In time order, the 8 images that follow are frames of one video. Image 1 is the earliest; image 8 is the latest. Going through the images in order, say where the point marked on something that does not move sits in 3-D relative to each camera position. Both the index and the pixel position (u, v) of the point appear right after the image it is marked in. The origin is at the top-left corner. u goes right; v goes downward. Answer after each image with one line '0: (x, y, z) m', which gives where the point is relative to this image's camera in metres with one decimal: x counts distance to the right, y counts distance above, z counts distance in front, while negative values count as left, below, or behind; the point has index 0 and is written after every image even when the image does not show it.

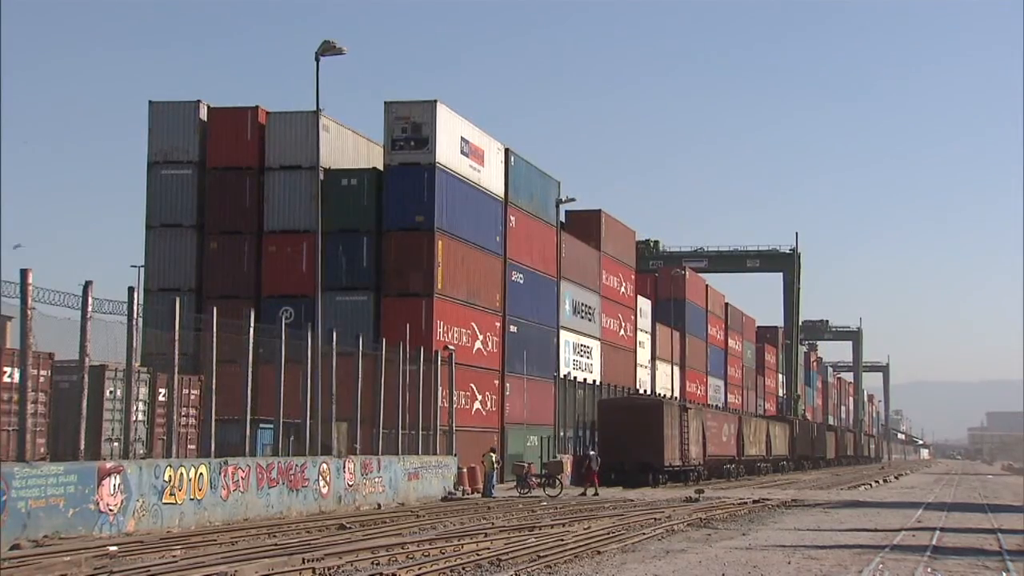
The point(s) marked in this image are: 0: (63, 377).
0: (-7.2, -1.4, +18.0) m
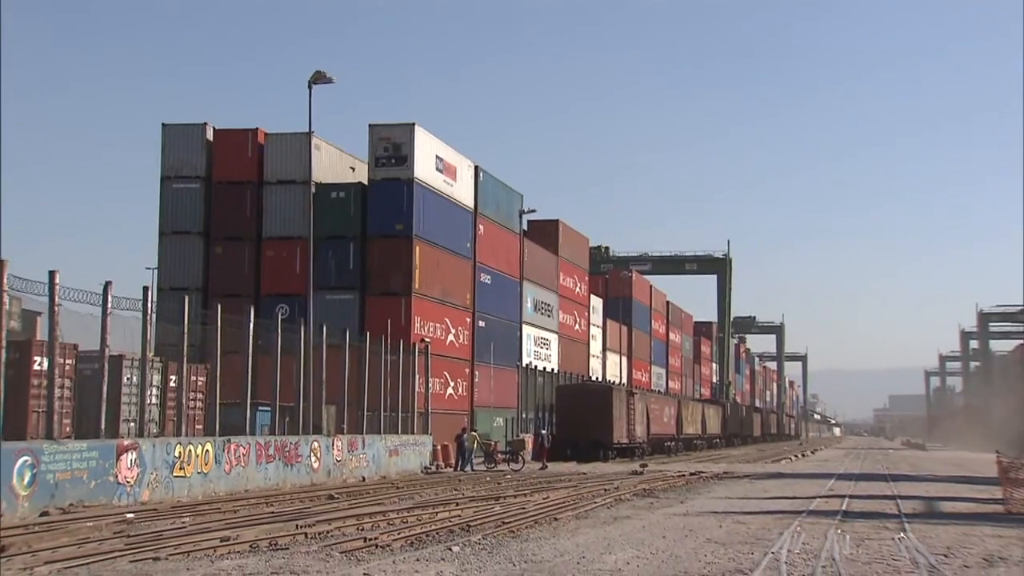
0: (-7.8, -1.4, +20.7) m
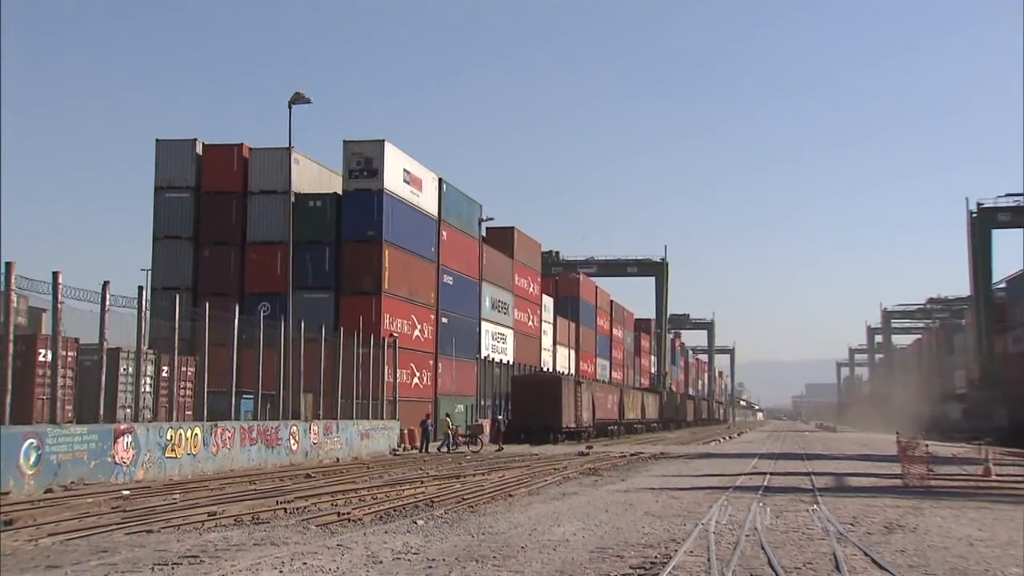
0: (-8.7, -1.4, +22.9) m
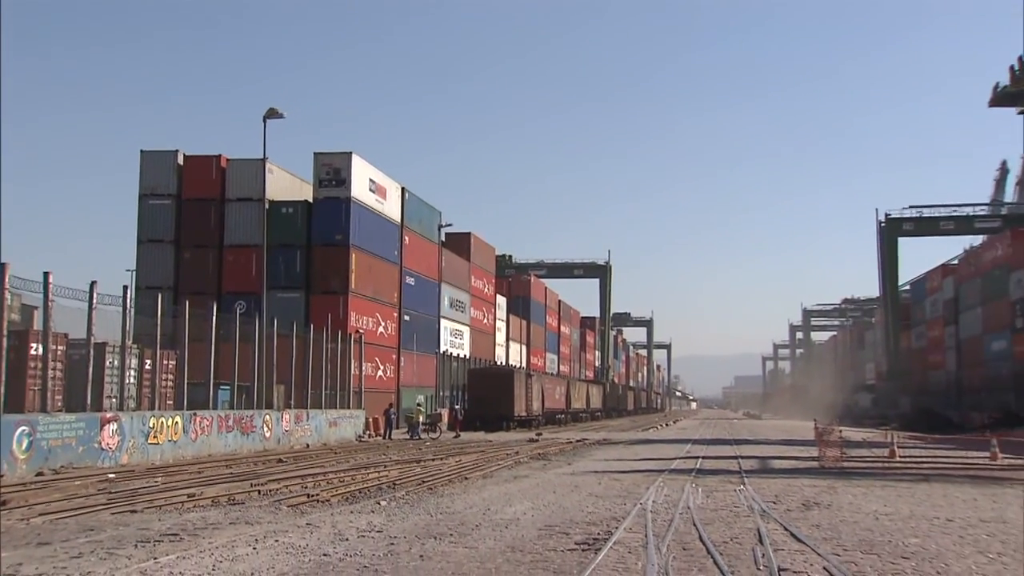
0: (-9.7, -1.4, +24.9) m
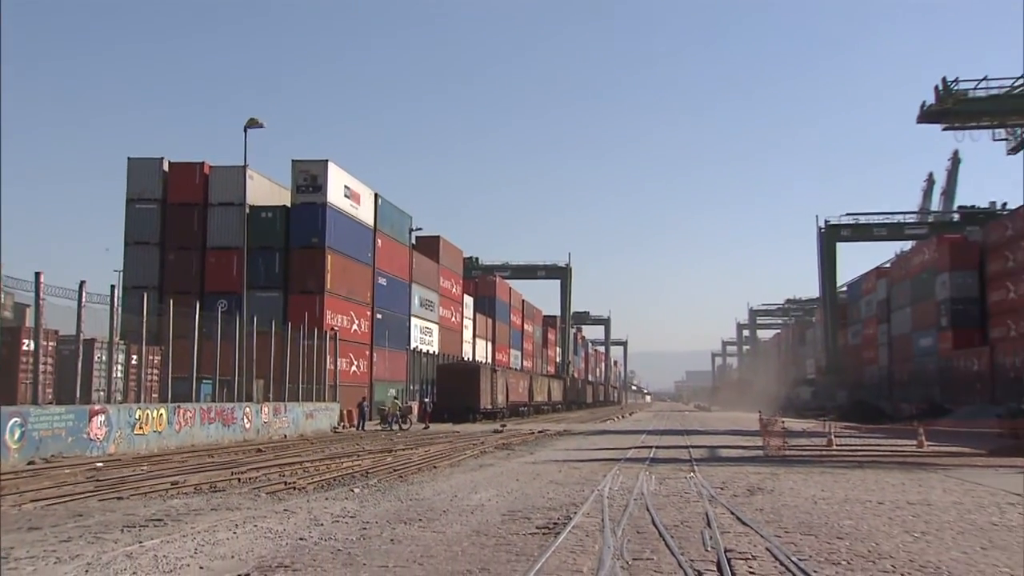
0: (-10.5, -1.4, +26.4) m
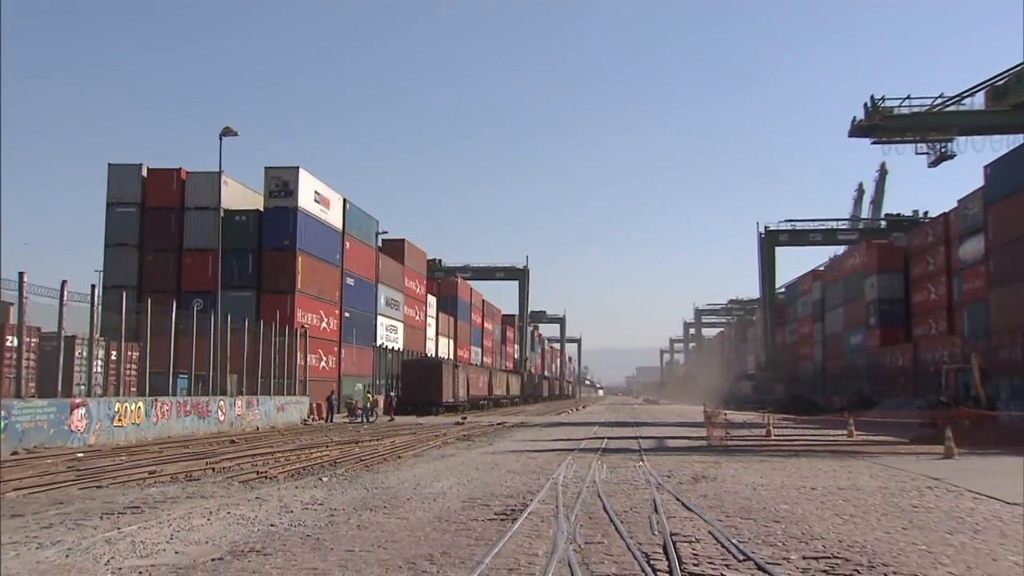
0: (-11.4, -1.3, +27.8) m
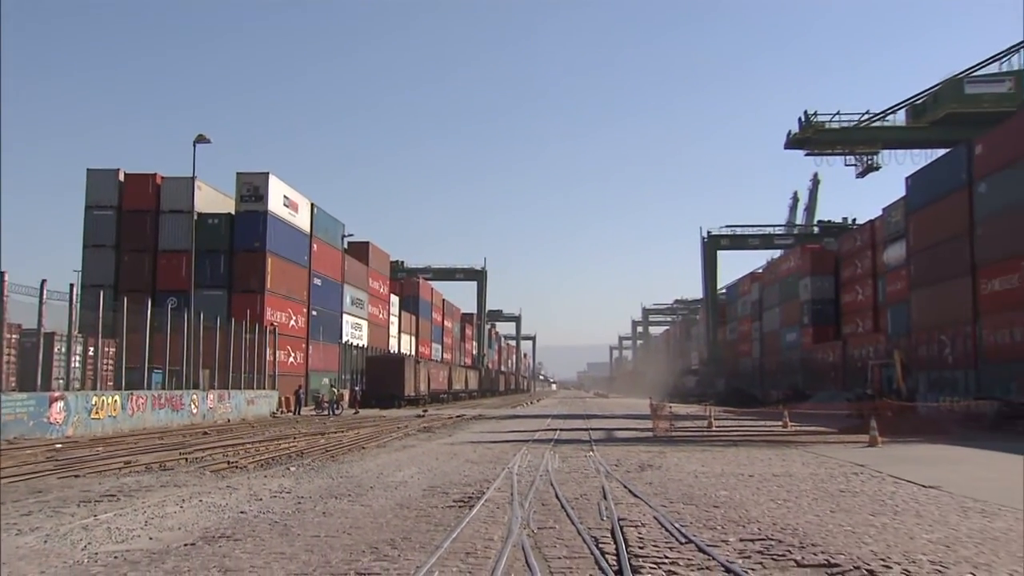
0: (-12.5, -1.3, +29.3) m
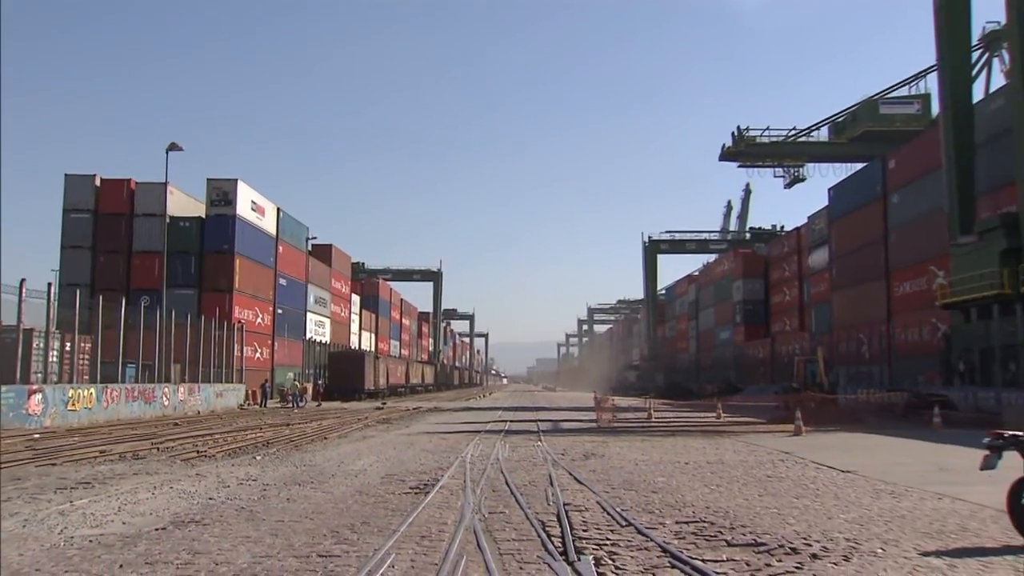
0: (-13.8, -1.3, +31.0) m
